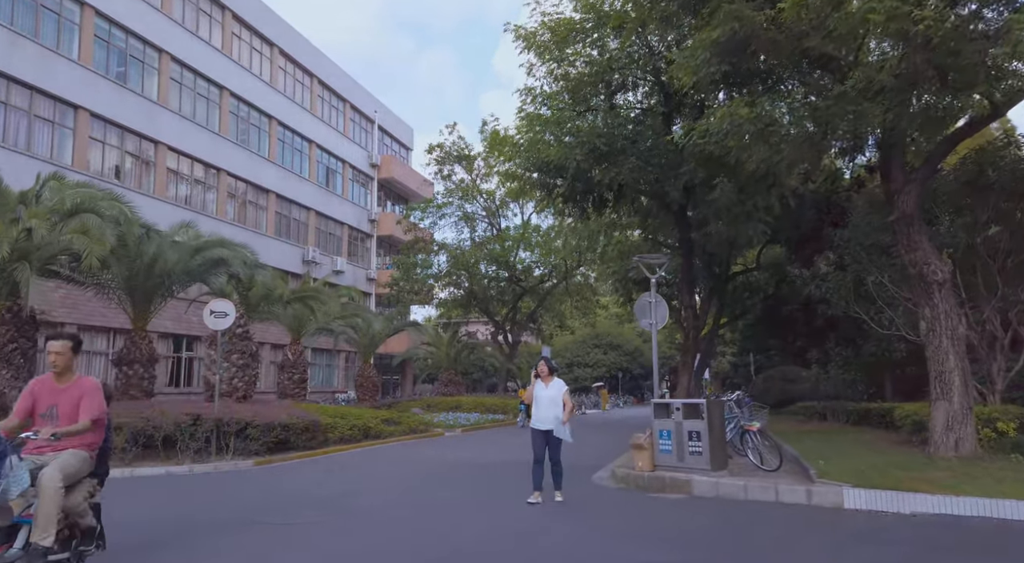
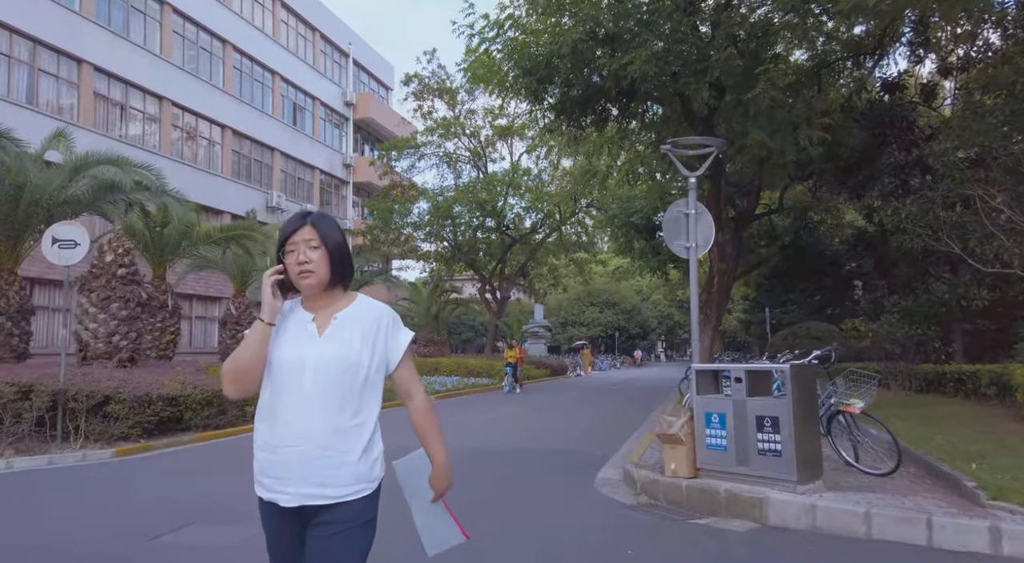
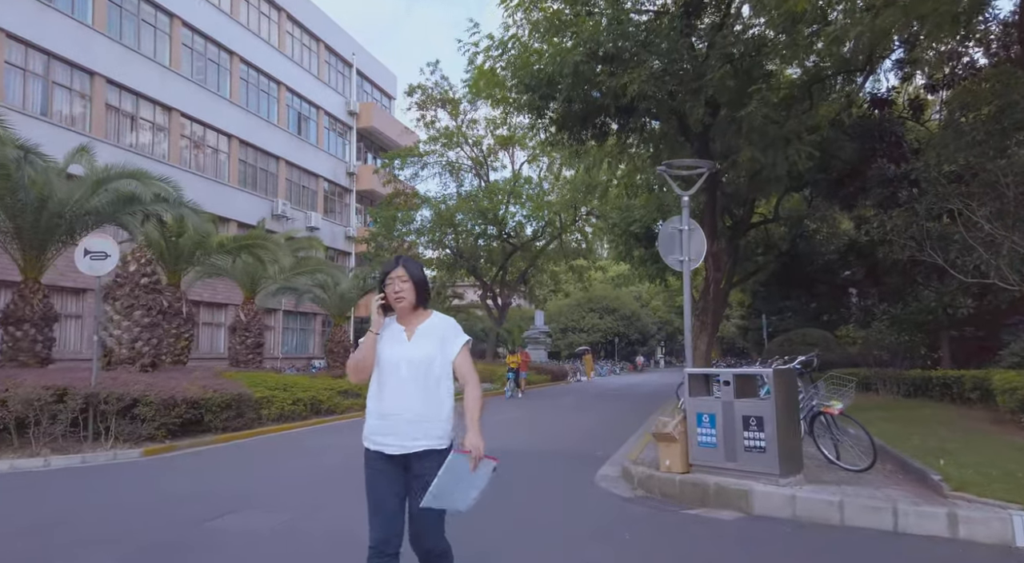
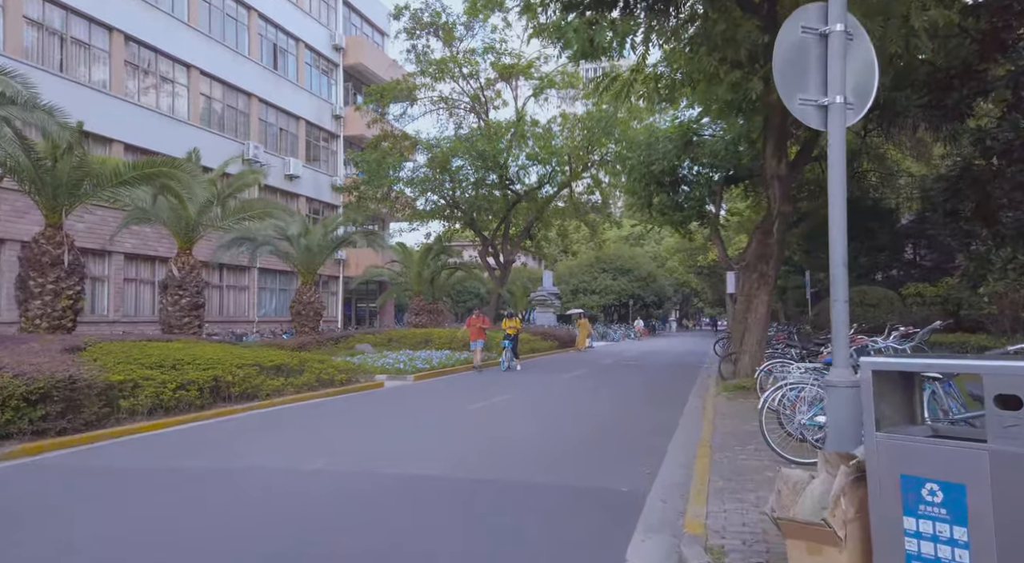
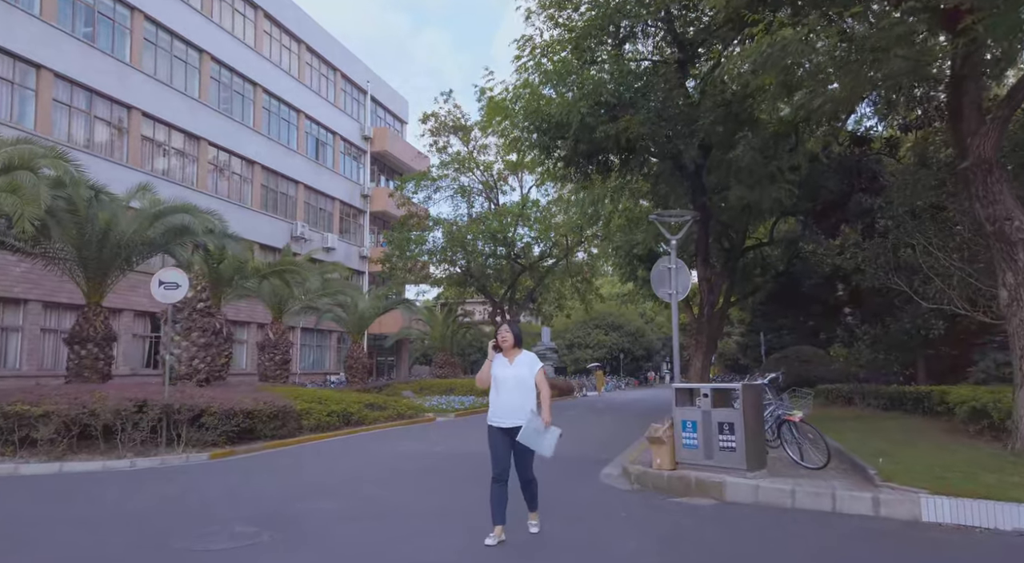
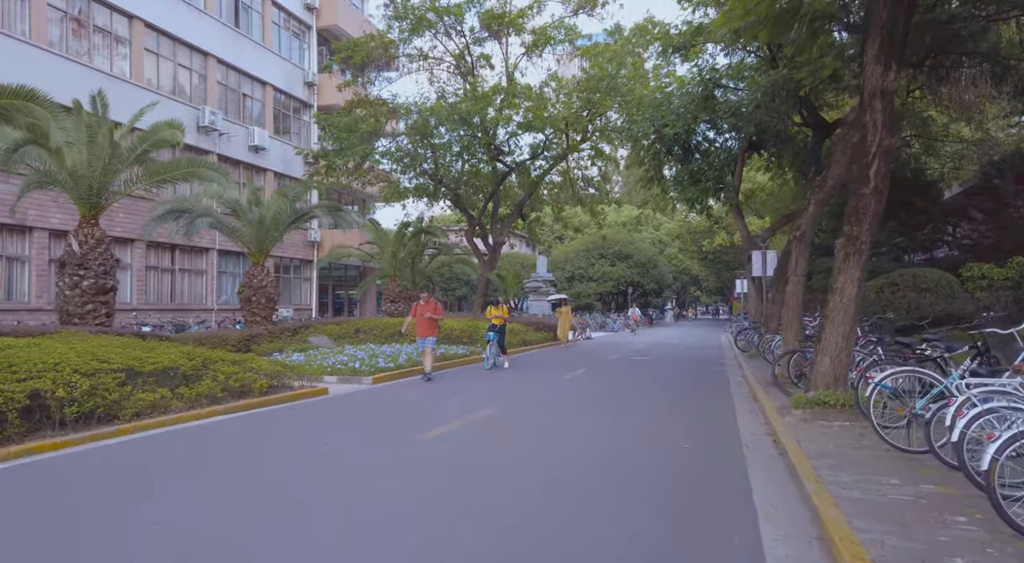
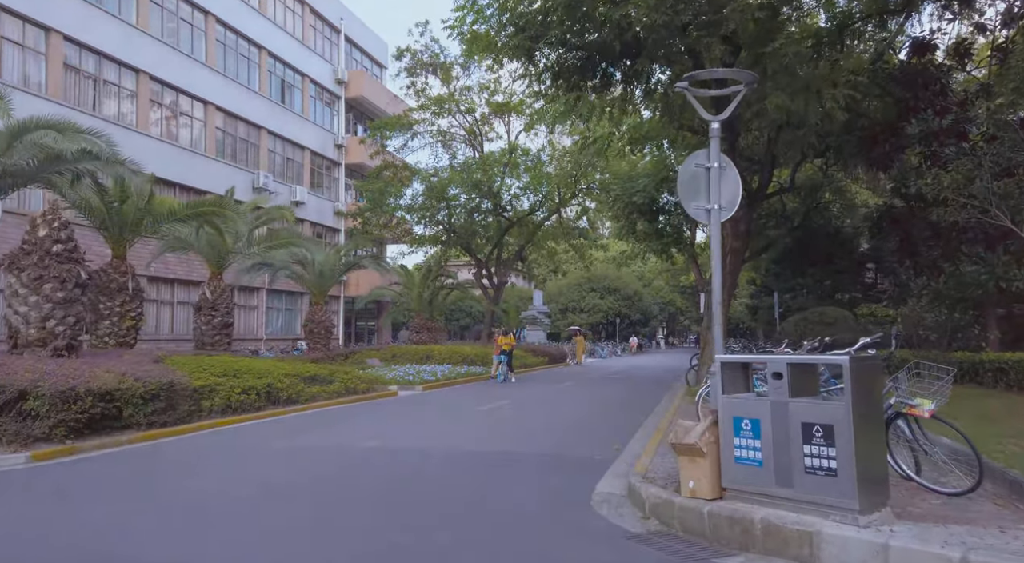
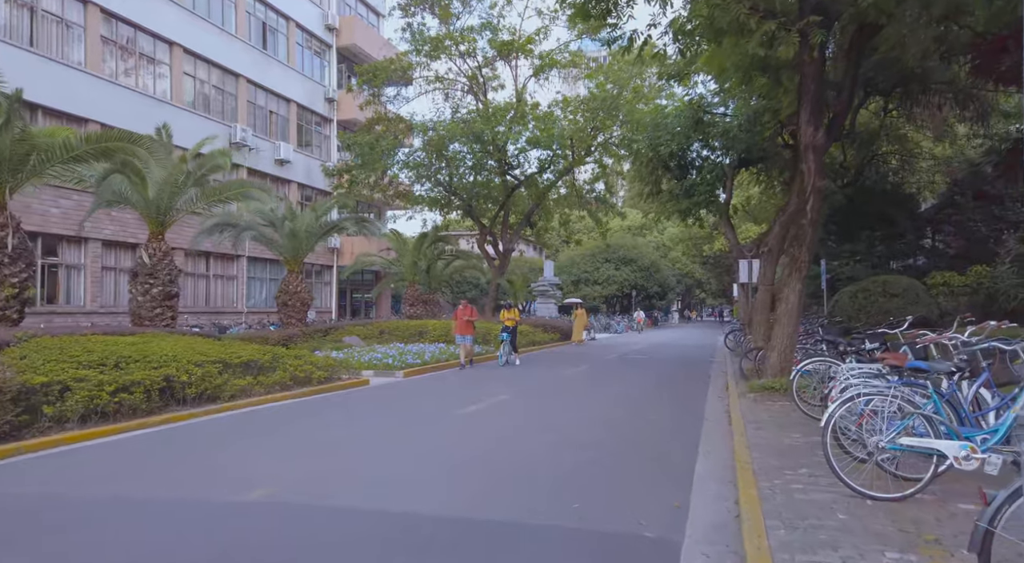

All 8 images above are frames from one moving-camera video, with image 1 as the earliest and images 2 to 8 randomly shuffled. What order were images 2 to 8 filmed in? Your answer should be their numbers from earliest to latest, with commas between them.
5, 3, 2, 7, 4, 8, 6
